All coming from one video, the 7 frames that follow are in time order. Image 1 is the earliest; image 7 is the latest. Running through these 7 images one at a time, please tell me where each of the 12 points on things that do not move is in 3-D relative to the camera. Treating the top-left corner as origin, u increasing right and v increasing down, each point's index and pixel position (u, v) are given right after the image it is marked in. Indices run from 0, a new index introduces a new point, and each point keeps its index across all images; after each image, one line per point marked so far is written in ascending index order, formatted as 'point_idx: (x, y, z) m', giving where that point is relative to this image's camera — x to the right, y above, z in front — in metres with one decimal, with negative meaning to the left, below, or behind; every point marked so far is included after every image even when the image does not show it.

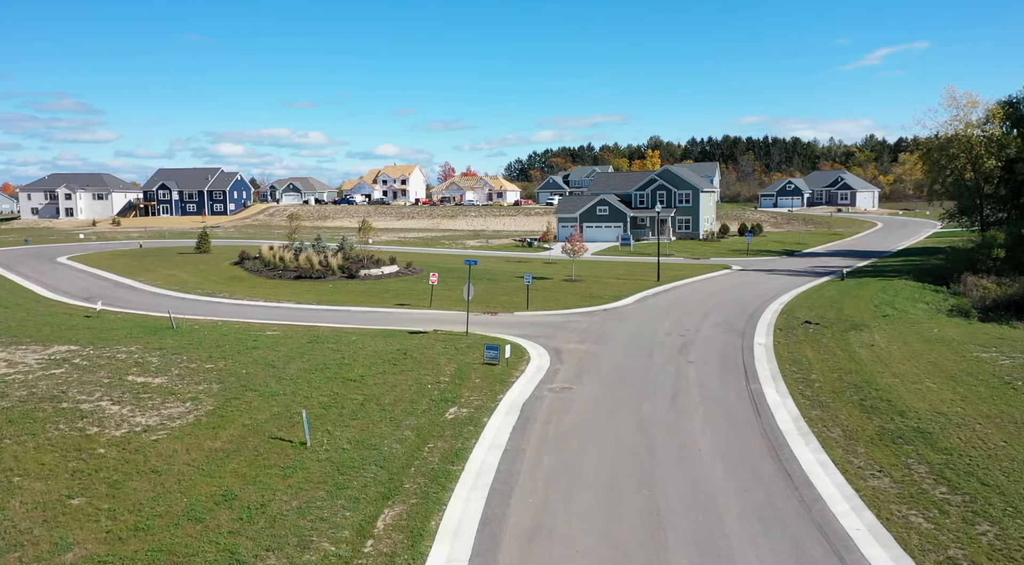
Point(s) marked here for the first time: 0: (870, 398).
0: (+7.2, -2.3, +18.4) m
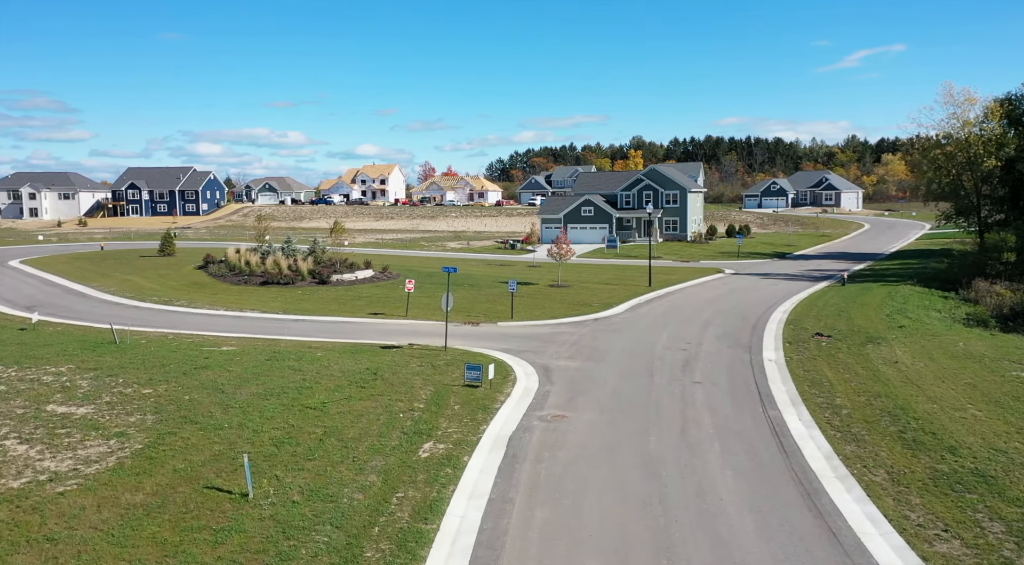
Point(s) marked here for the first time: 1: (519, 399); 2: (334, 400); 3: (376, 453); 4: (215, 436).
0: (+7.0, -2.6, +16.0) m
1: (+0.2, -2.4, +18.7) m
2: (-3.5, -2.3, +17.9) m
3: (-2.2, -2.8, +14.7) m
4: (-4.9, -2.5, +15.1) m
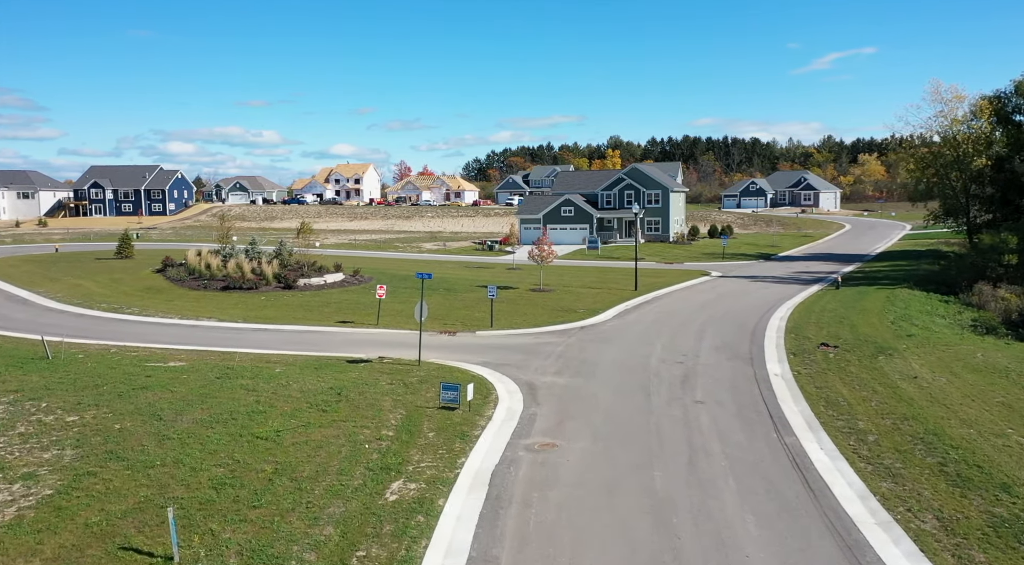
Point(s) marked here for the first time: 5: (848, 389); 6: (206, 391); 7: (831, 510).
0: (+6.7, -2.7, +14.0) m
1: (-0.2, -2.6, +16.5) m
2: (-3.8, -2.5, +15.6) m
3: (-2.4, -2.9, +12.5) m
4: (-5.1, -2.7, +12.8) m
5: (+7.0, -2.2, +19.0) m
6: (-5.9, -2.1, +17.7) m
7: (+4.3, -3.1, +12.4) m
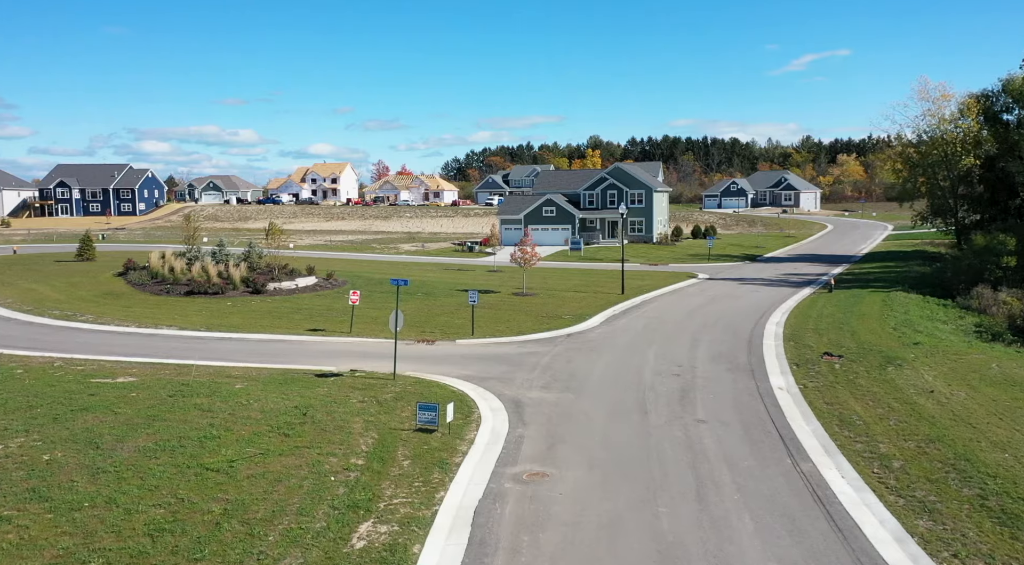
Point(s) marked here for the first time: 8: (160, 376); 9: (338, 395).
0: (+6.5, -2.9, +12.4) m
1: (-0.4, -2.7, +14.8) m
2: (-4.0, -2.6, +13.8) m
3: (-2.6, -3.1, +10.7) m
4: (-5.3, -2.9, +10.9) m
5: (+6.7, -2.3, +17.4) m
6: (-6.2, -2.3, +15.9) m
7: (+4.2, -3.2, +10.8) m
8: (-7.3, -2.0, +19.1) m
9: (-3.5, -2.2, +18.3) m
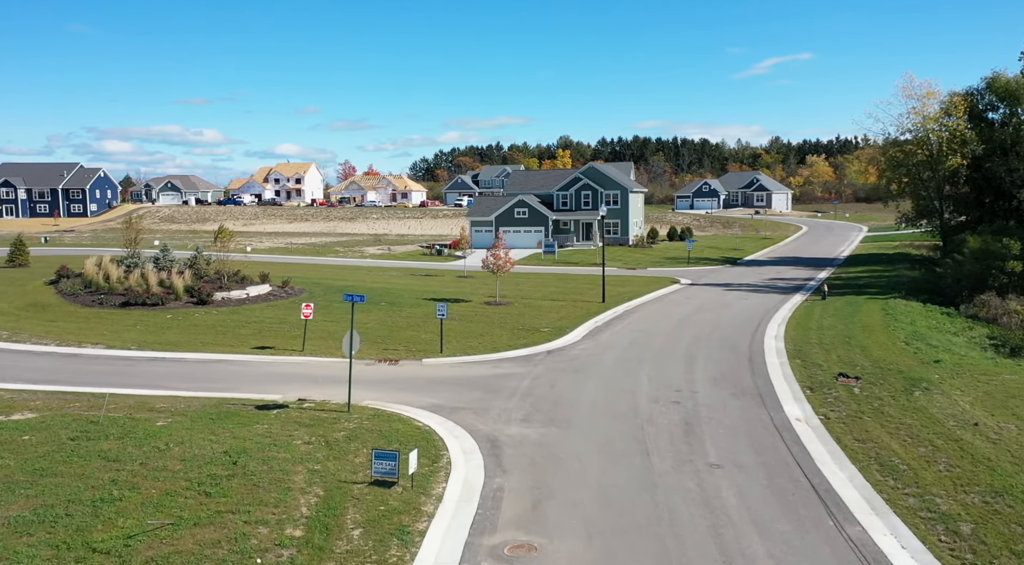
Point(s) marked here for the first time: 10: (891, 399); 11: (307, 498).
0: (+6.3, -3.1, +9.8) m
1: (-0.7, -3.0, +12.0) m
2: (-4.3, -2.9, +10.8) m
3: (-2.7, -3.3, +7.8) m
4: (-5.5, -3.1, +7.9) m
5: (+6.3, -2.6, +14.8) m
6: (-6.6, -2.5, +12.8) m
7: (+4.0, -3.5, +8.1) m
8: (-7.8, -2.3, +16.0) m
9: (-3.9, -2.5, +15.3) m
10: (+7.4, -2.3, +17.9) m
11: (-2.8, -2.9, +12.3) m
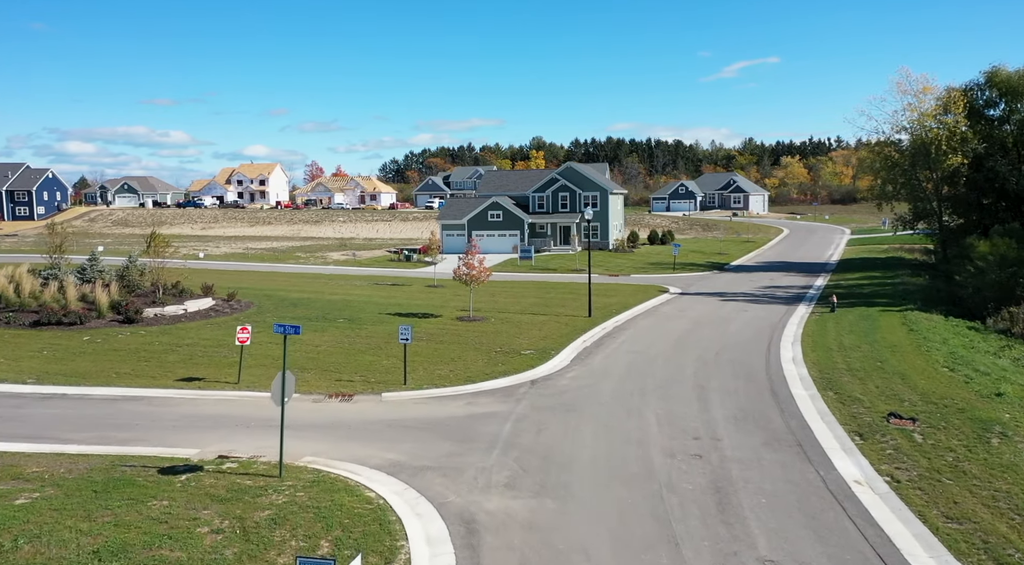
0: (+6.2, -3.4, +6.1) m
1: (-0.9, -3.4, +8.1) m
2: (-4.4, -3.3, +6.8) m
3: (-2.7, -3.7, +3.9) m
4: (-5.5, -3.5, +3.9) m
5: (+6.1, -2.9, +11.1) m
6: (-6.7, -2.9, +8.8) m
7: (+4.0, -3.8, +4.4) m
8: (-8.0, -2.6, +12.0) m
9: (-4.2, -2.9, +11.4) m
10: (+7.1, -2.6, +14.3) m
11: (-2.9, -3.3, +8.4) m
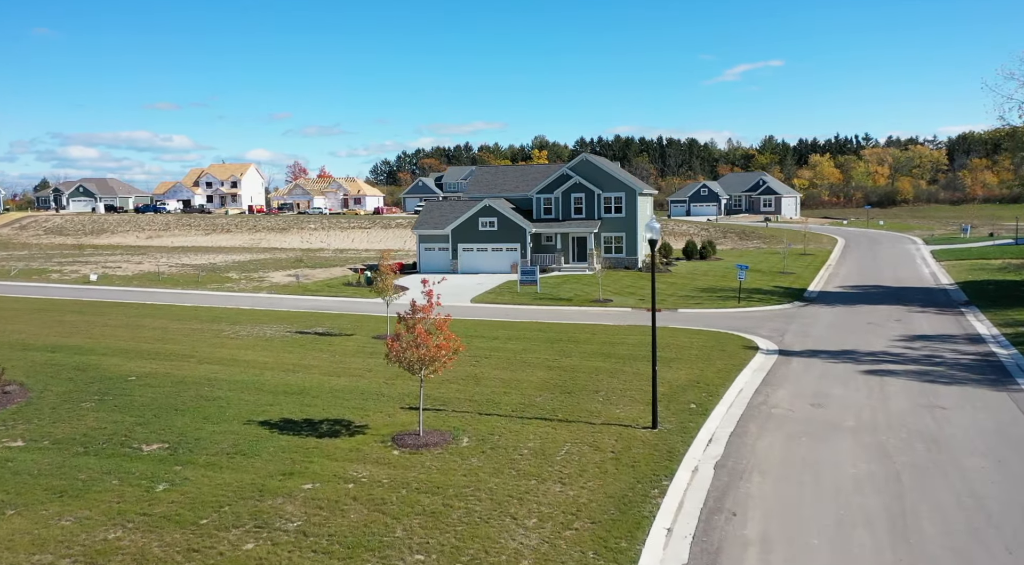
0: (+6.0, -4.7, -9.1) m
1: (-1.1, -4.6, -7.1) m
2: (-4.6, -4.6, -8.4) m
3: (-2.9, -5.0, -11.4) m
4: (-5.7, -4.8, -11.3) m
5: (+5.9, -4.2, -4.1) m
6: (-6.9, -4.2, -6.4) m
7: (+3.8, -5.1, -10.9) m
8: (-8.2, -4.0, -3.3) m
9: (-4.3, -4.2, -3.9) m
10: (+6.9, -3.9, -1.0) m
11: (-3.1, -4.5, -6.9) m
